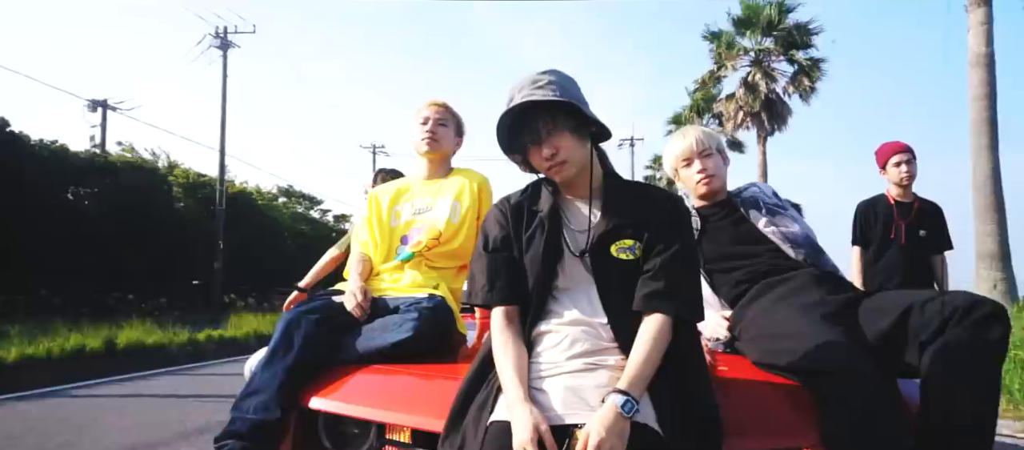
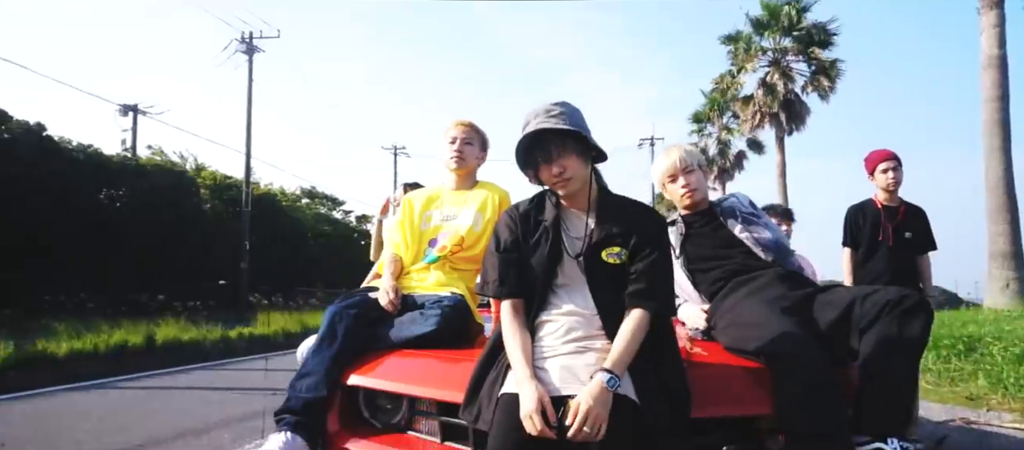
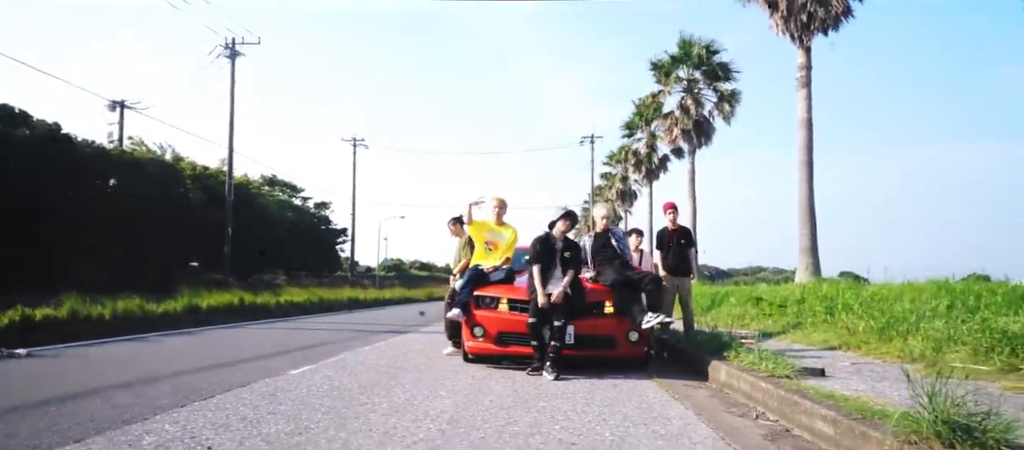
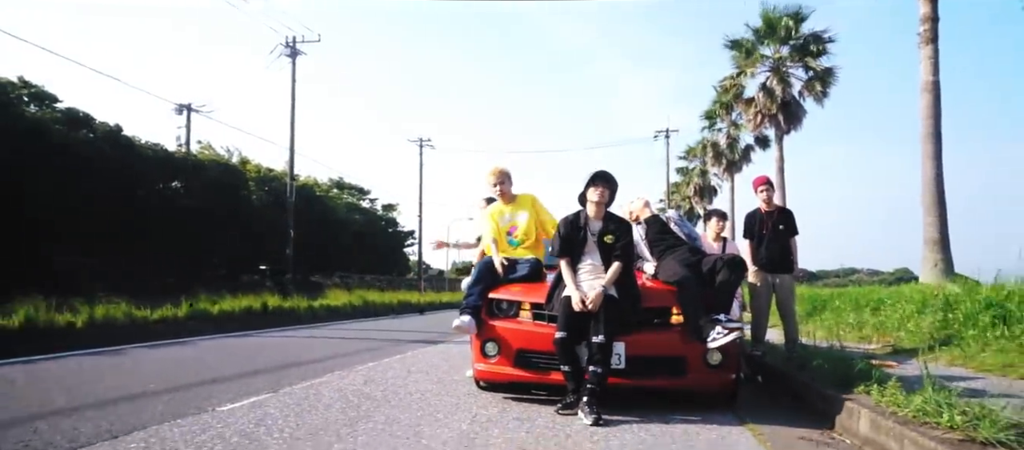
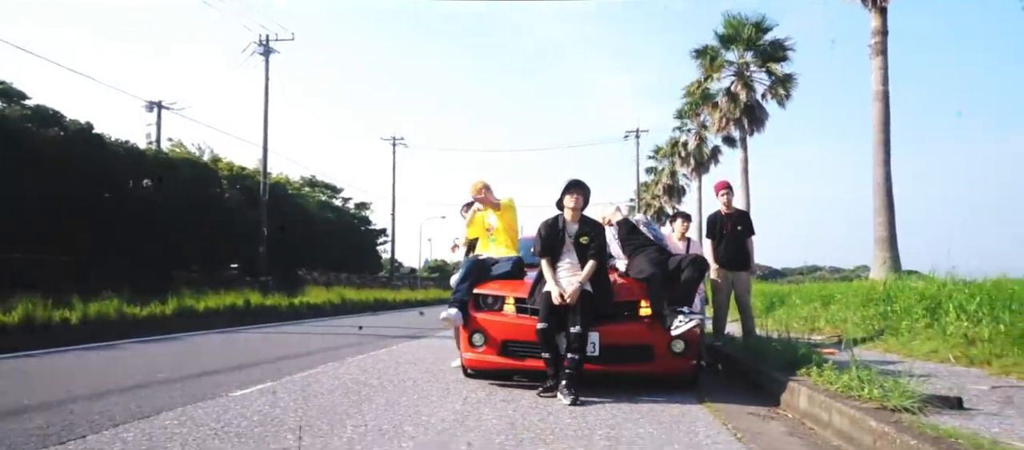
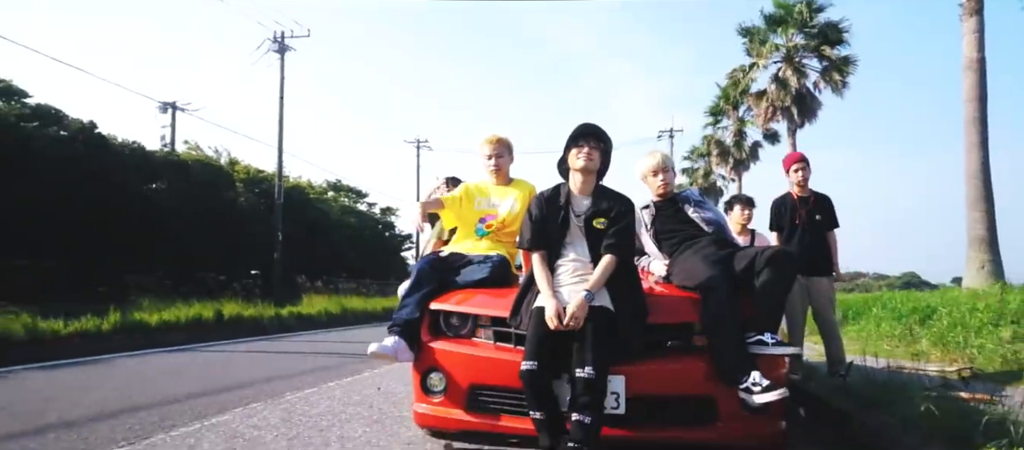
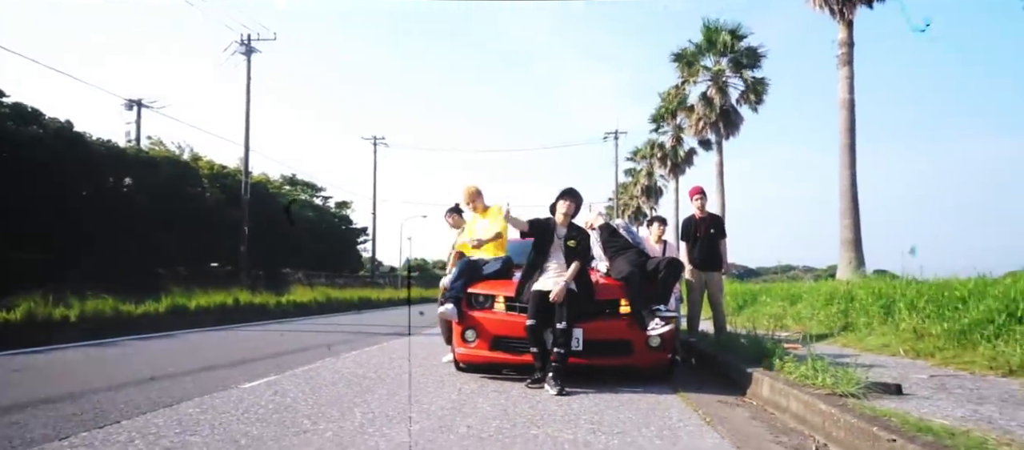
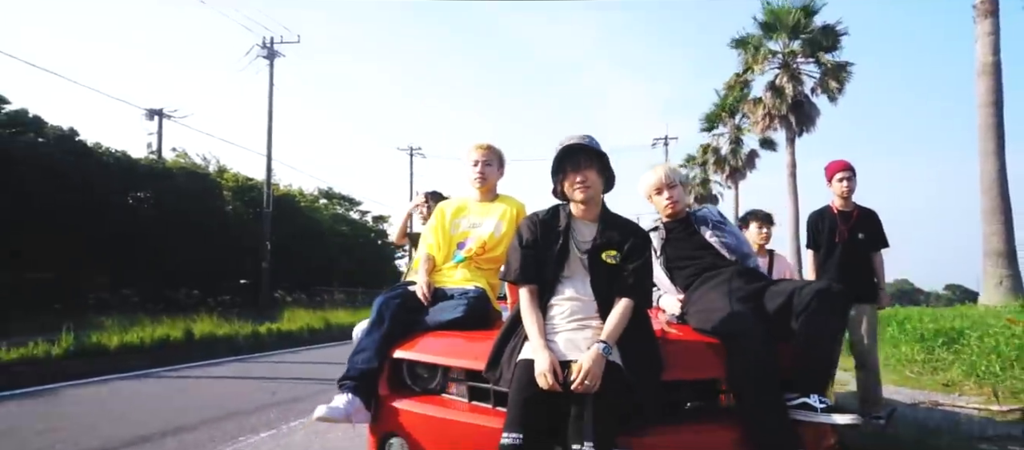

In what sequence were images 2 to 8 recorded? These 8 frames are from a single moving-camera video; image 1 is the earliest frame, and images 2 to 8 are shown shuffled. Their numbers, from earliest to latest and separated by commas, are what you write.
2, 8, 6, 4, 5, 7, 3
